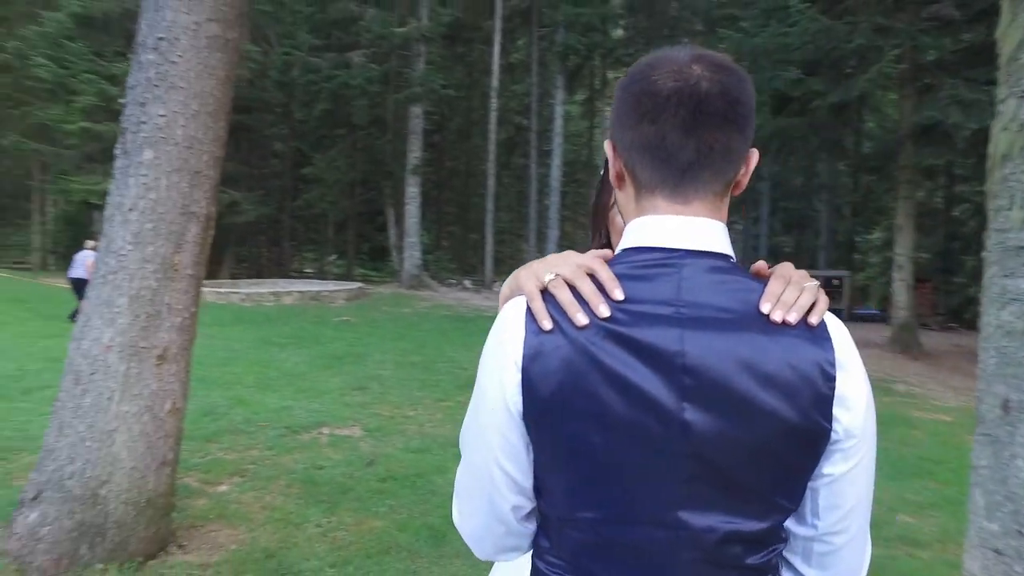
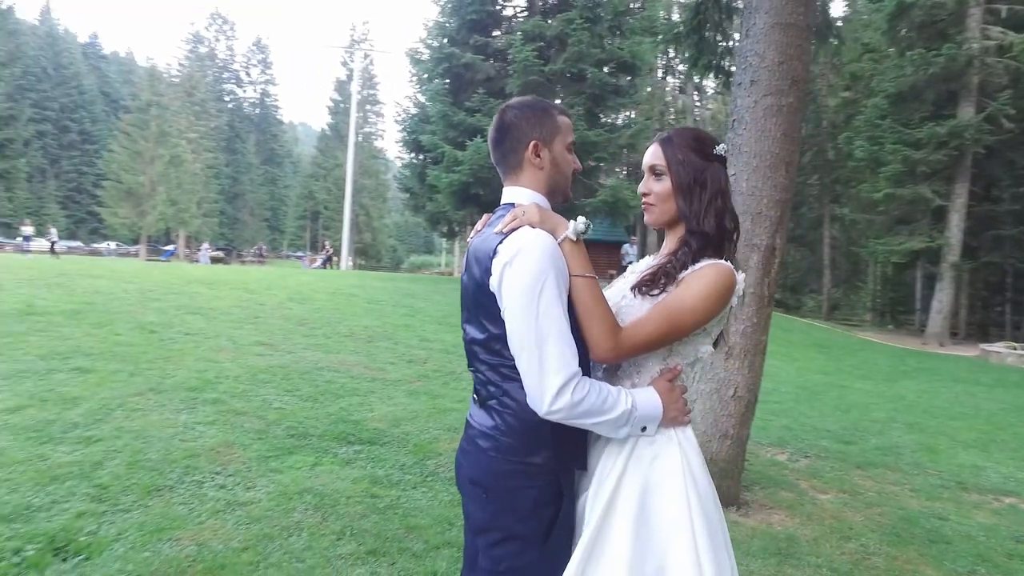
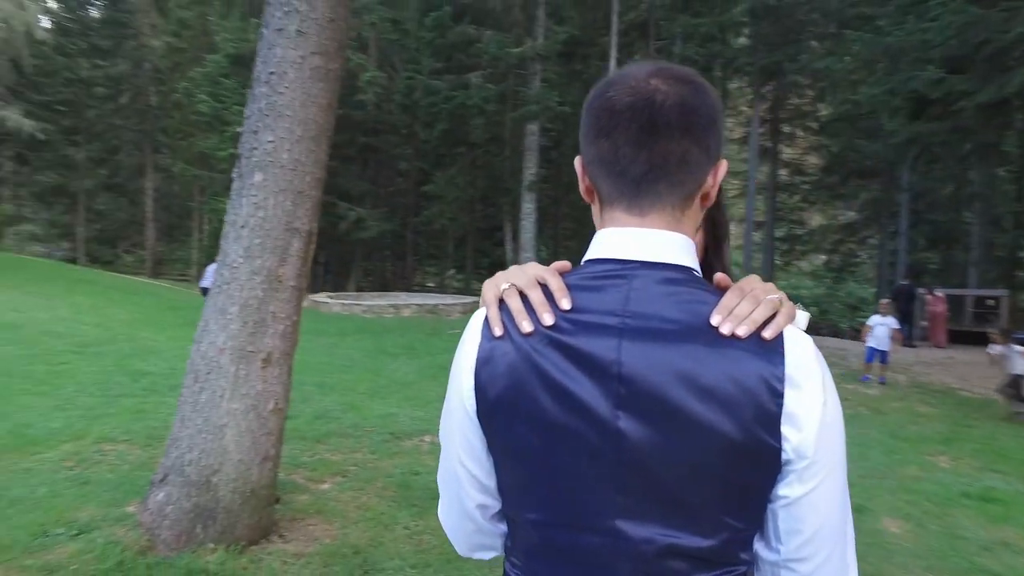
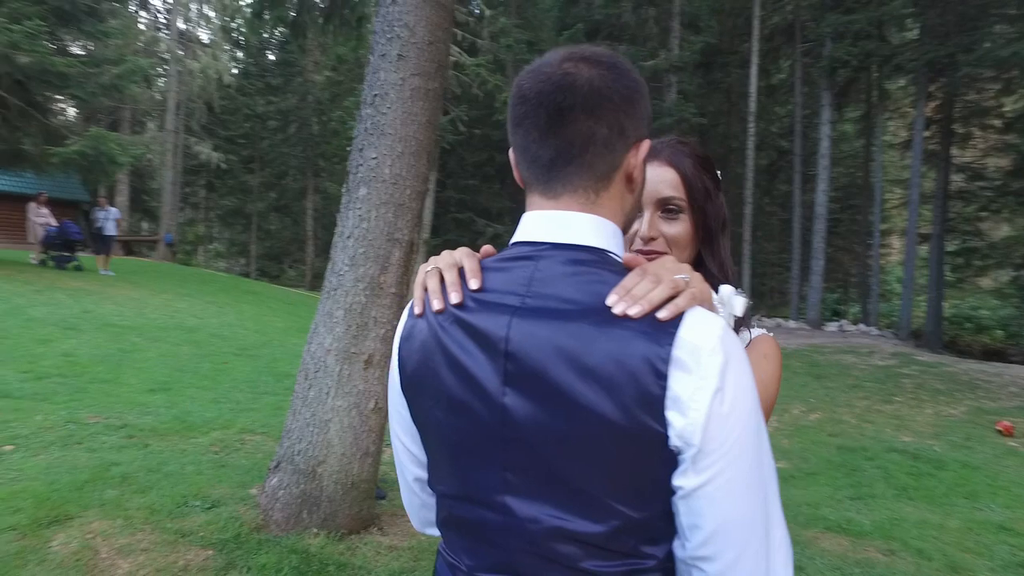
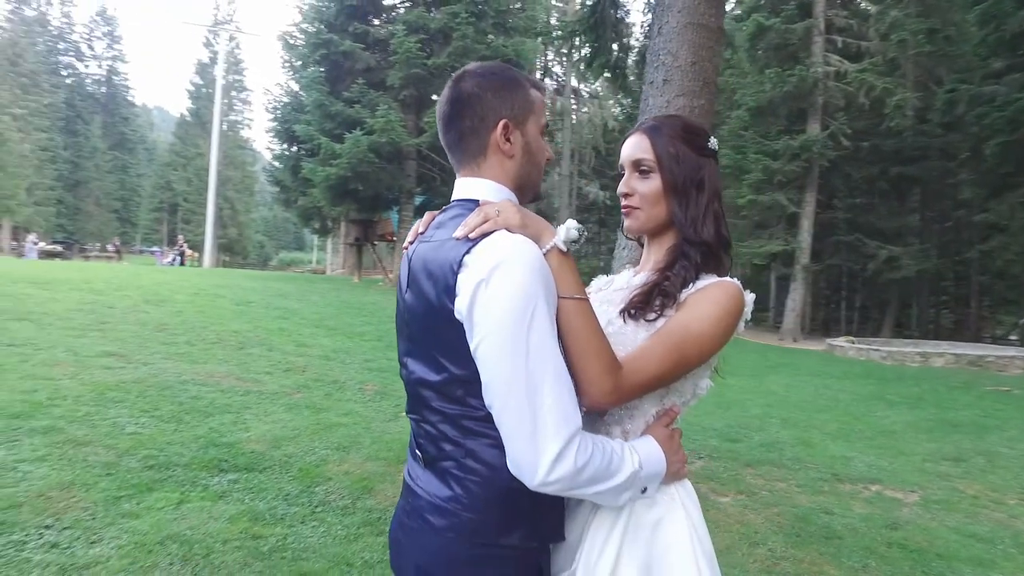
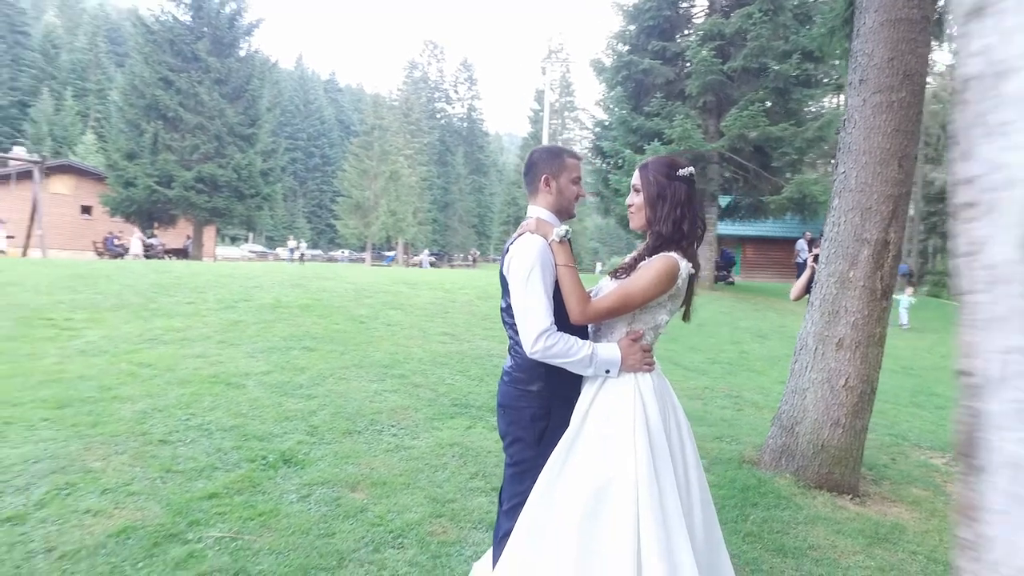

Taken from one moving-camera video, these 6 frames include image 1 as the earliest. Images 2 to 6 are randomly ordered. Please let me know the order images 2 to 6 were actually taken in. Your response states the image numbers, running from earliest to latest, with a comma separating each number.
3, 4, 5, 2, 6
